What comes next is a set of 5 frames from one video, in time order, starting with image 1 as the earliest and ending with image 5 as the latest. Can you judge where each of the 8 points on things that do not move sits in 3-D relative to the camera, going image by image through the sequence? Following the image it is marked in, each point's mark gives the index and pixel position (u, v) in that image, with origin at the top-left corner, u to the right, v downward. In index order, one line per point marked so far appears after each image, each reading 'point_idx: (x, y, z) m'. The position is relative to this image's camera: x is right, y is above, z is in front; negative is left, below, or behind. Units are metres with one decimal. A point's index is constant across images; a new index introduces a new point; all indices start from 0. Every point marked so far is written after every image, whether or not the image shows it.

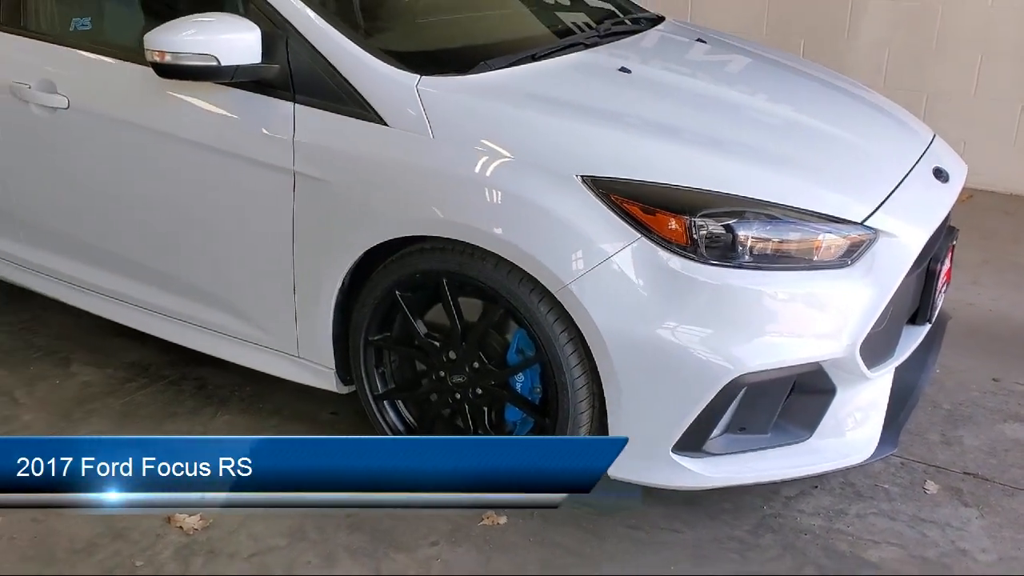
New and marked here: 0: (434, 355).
0: (-0.2, -0.1, +2.1) m
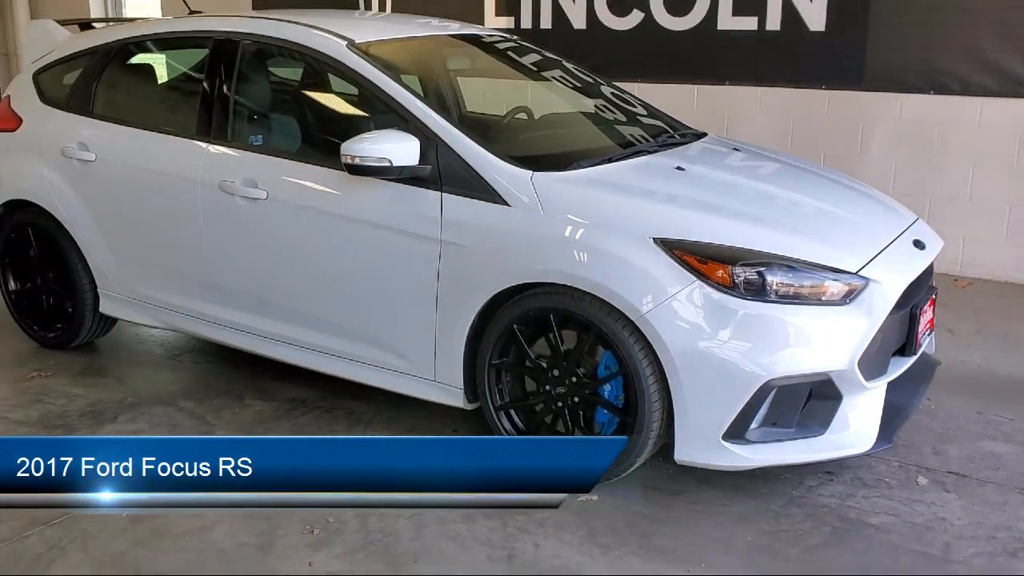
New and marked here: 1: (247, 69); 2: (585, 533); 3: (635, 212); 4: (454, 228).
0: (+0.1, -0.3, +2.9) m
1: (-1.0, +0.8, +3.5) m
2: (+0.2, -0.7, +2.6) m
3: (+0.3, +0.2, +2.7) m
4: (-0.2, +0.2, +2.9) m
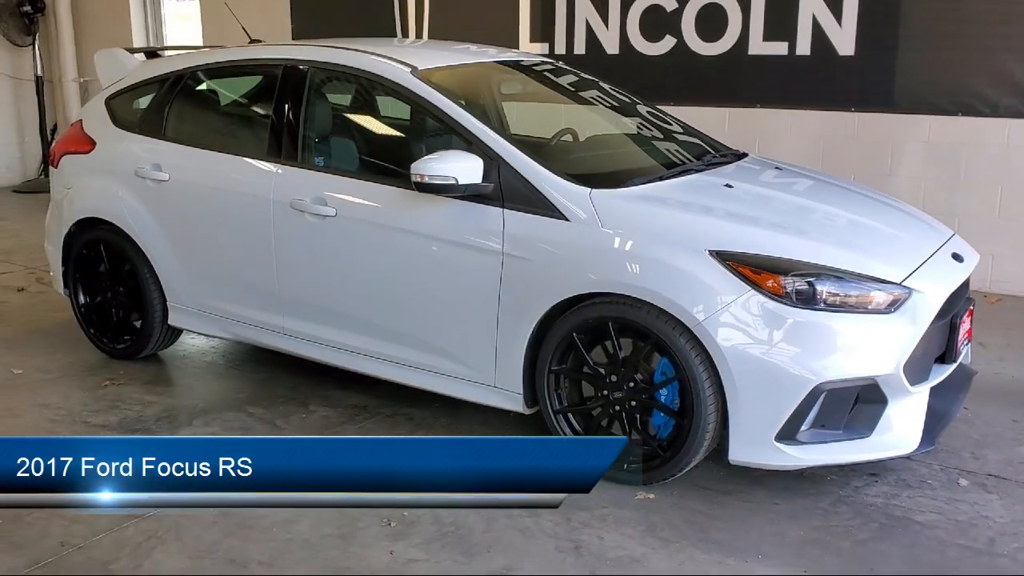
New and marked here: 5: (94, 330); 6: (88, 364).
0: (+0.3, -0.3, +3.0) m
1: (-0.8, +0.7, +3.7) m
2: (+0.4, -0.7, +2.8) m
3: (+0.5, +0.2, +2.9) m
4: (0.0, +0.1, +3.1) m
5: (-1.9, -0.2, +4.4) m
6: (-1.9, -0.3, +4.3) m
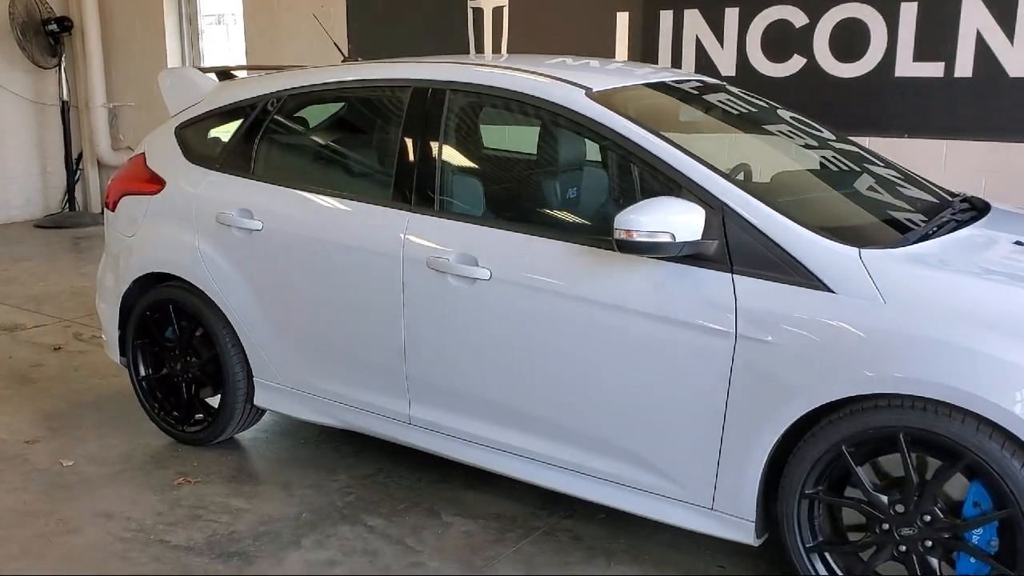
0: (+0.8, -0.5, +2.3) m
1: (-0.2, +0.5, +3.0) m
2: (+0.9, -0.9, +2.0) m
3: (+1.1, 0.0, +2.2) m
4: (+0.6, -0.1, +2.3) m
5: (-1.3, -0.4, +3.6) m
6: (-1.3, -0.6, +3.5) m
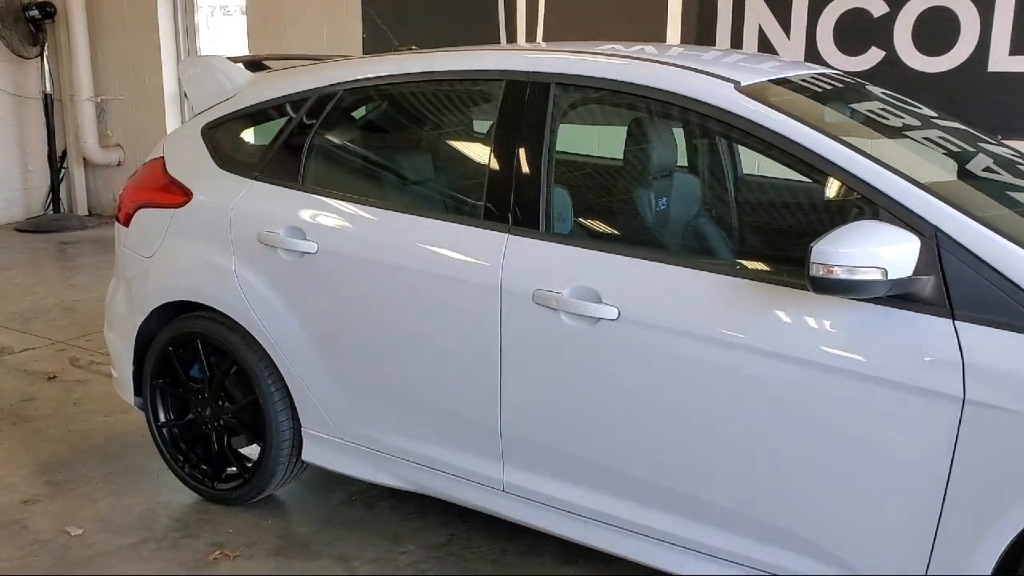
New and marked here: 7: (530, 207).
0: (+1.1, -0.6, +1.8) m
1: (+0.1, +0.4, +2.4) m
2: (+1.3, -1.0, +1.5) m
3: (+1.4, -0.1, +1.7) m
4: (+0.9, -0.2, +1.8) m
5: (-1.0, -0.5, +3.1) m
6: (-1.0, -0.7, +3.0) m
7: (+0.1, +0.2, +2.4) m
